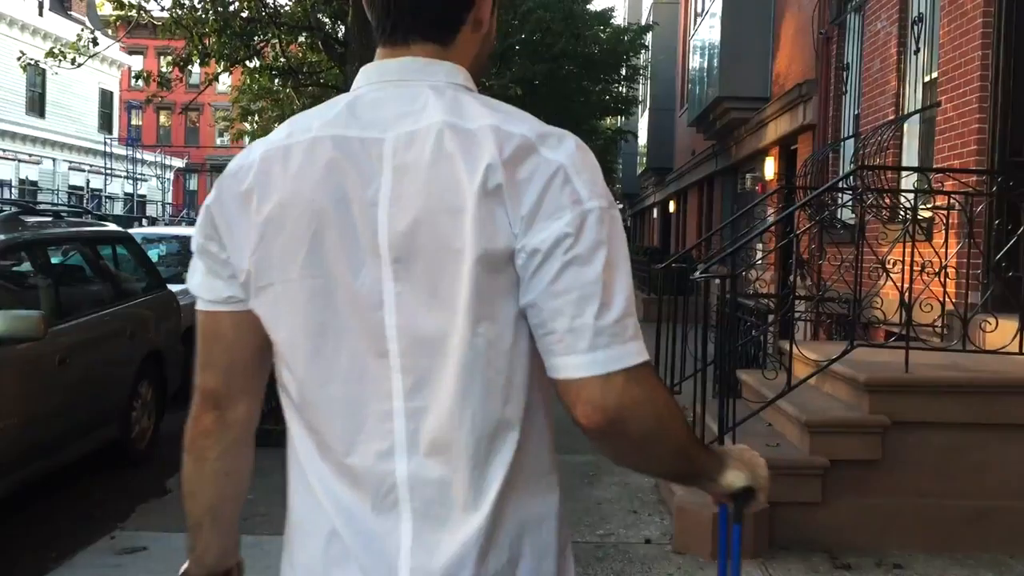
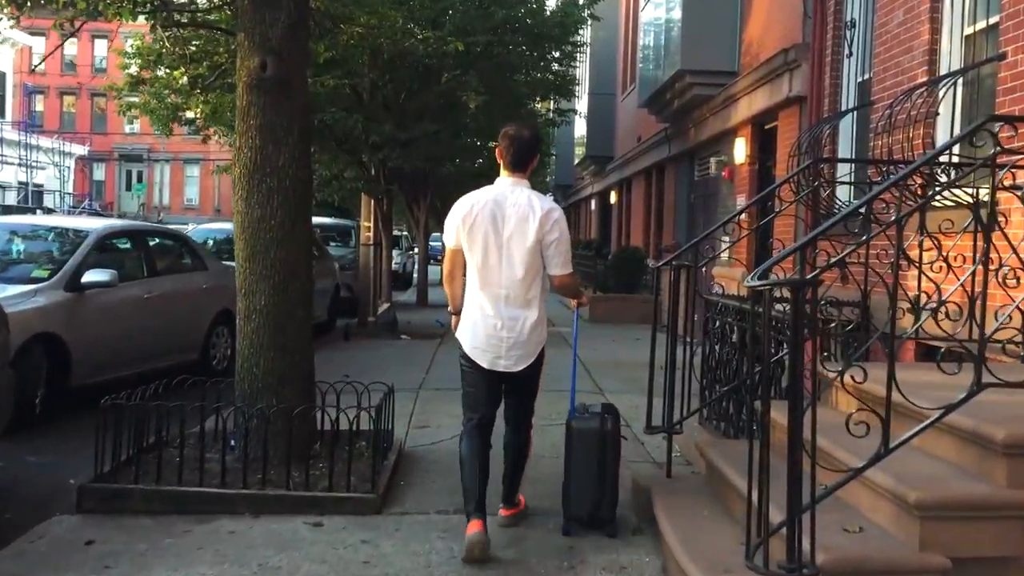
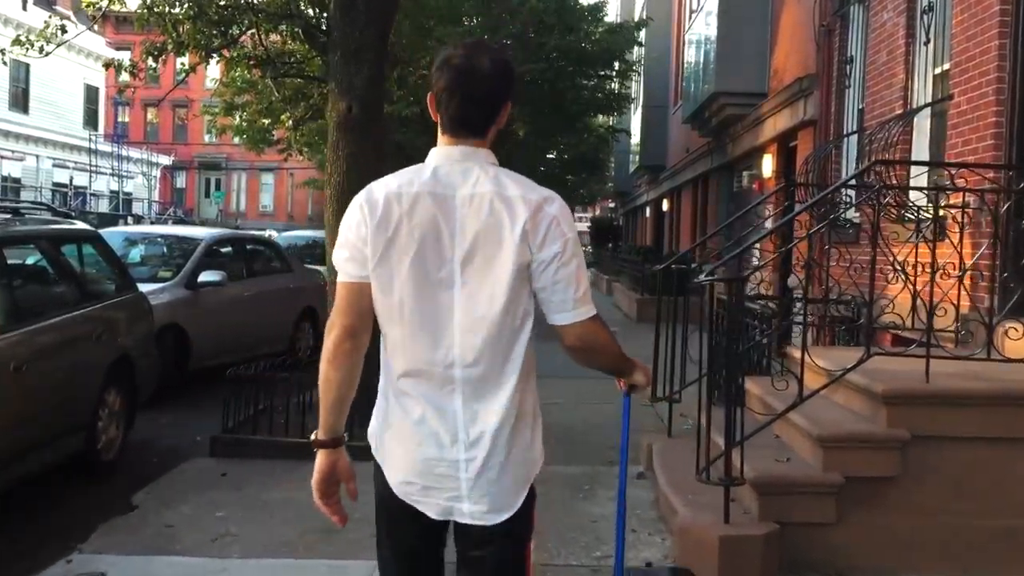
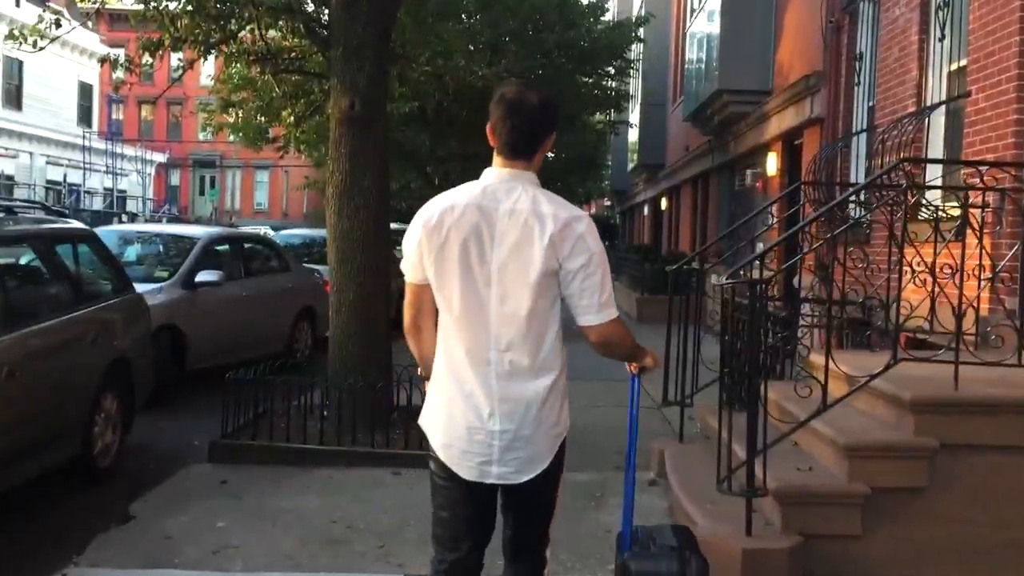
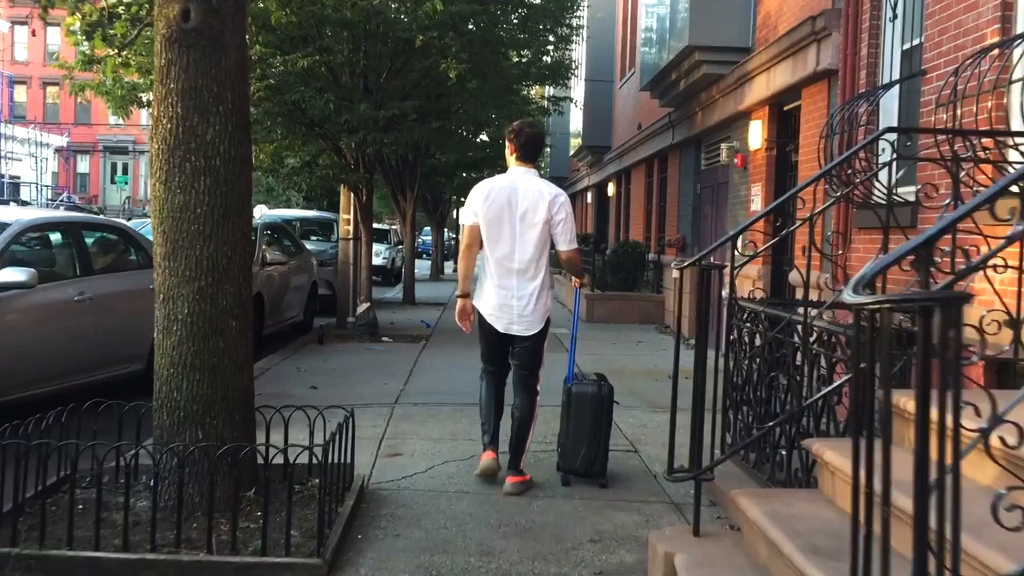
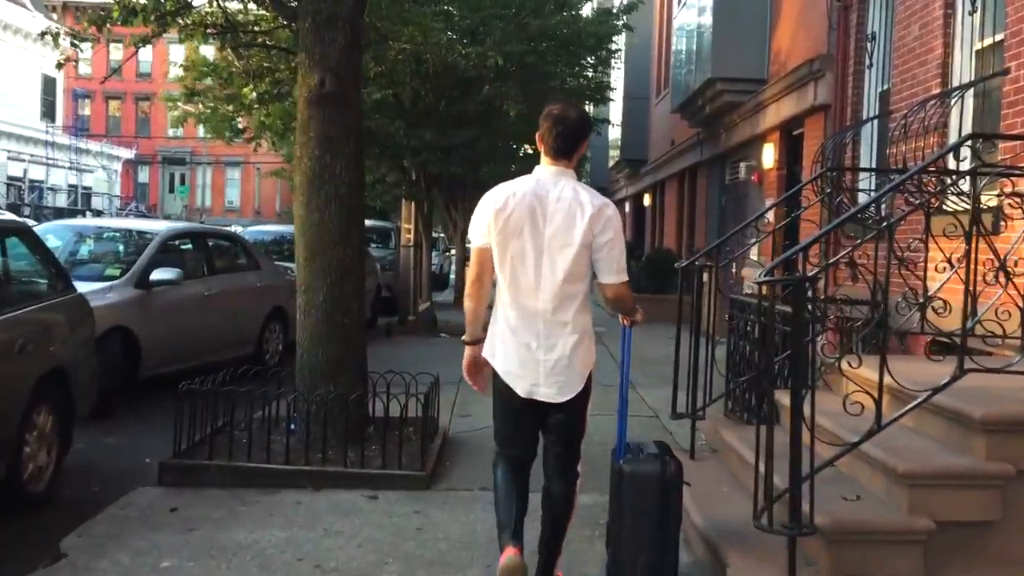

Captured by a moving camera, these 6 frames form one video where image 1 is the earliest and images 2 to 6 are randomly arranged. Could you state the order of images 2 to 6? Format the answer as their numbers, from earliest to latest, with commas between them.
3, 4, 6, 2, 5
